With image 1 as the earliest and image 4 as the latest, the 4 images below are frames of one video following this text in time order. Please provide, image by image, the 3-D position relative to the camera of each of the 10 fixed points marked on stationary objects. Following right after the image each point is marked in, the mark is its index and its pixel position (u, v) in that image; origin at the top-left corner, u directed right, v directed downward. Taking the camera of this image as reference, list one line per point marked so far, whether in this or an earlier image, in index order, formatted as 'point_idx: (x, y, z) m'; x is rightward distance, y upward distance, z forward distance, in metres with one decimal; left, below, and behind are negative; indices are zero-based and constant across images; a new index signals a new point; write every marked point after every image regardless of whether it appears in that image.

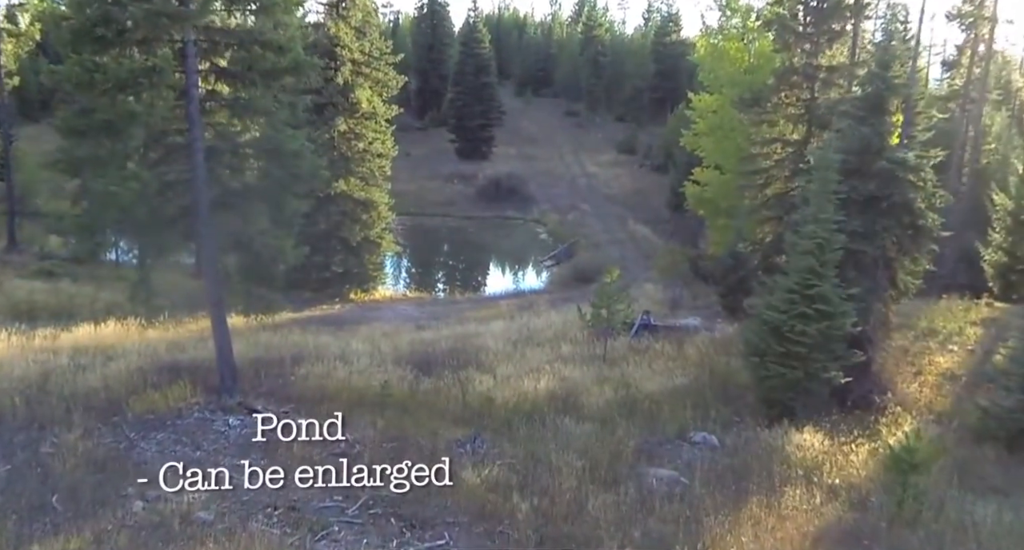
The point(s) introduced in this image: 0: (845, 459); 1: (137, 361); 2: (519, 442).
0: (+4.3, -2.3, +10.9) m
1: (-6.3, -1.4, +14.2) m
2: (+0.1, -2.1, +10.9) m
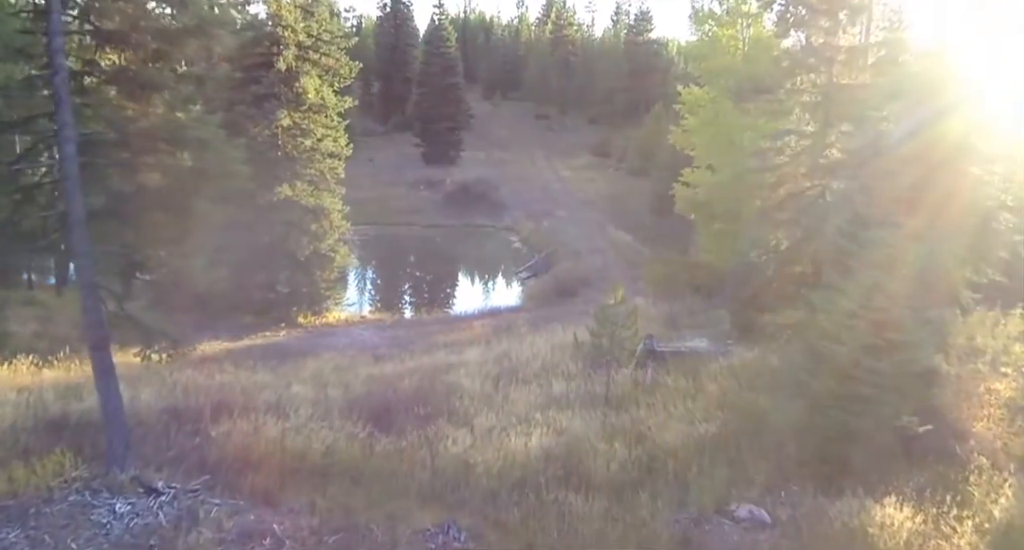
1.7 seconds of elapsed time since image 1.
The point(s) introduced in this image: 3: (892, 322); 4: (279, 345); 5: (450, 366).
0: (+4.1, -2.5, +8.1) m
1: (-6.5, -1.8, +11.0) m
2: (0.0, -2.4, +7.9) m
3: (+4.3, -0.5, +9.7) m
4: (-4.4, -1.3, +16.2) m
5: (-1.0, -1.5, +14.1) m
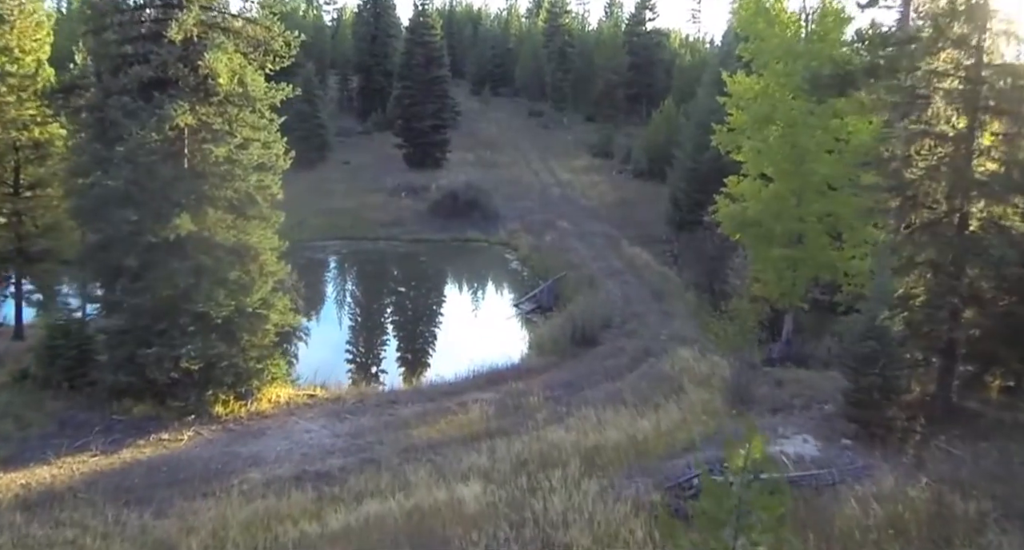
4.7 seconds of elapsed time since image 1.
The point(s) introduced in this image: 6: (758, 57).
0: (+4.5, -3.5, +2.7) m
1: (-6.2, -2.9, +5.4) m
2: (+0.3, -3.4, +2.5) m
3: (+4.6, -1.5, +4.3) m
4: (-4.2, -2.3, +10.7) m
5: (-0.8, -2.5, +8.6) m
6: (+5.6, +5.0, +19.4) m
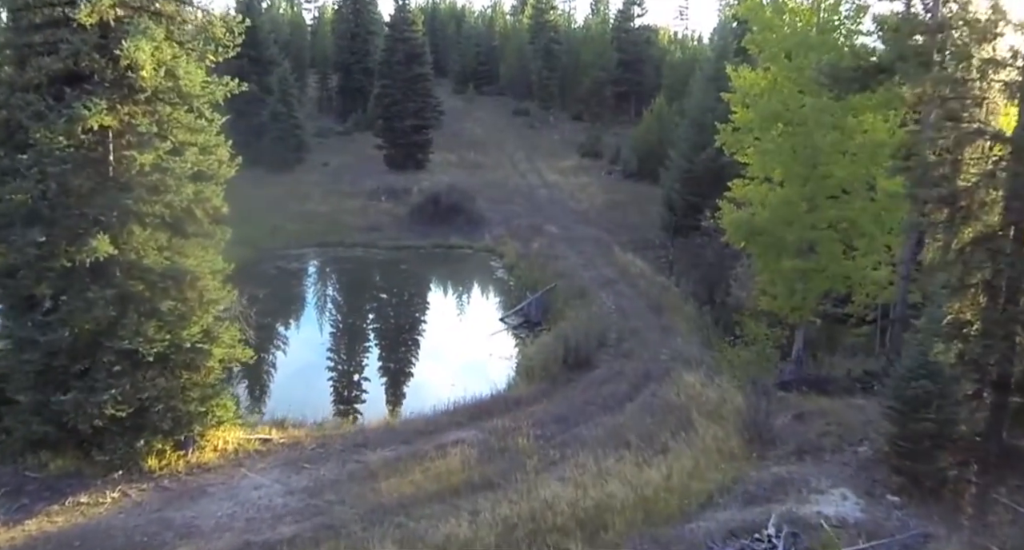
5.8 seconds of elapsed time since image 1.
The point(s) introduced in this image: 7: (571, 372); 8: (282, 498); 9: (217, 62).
0: (+4.5, -3.8, +1.0) m
1: (-6.2, -3.2, +3.5) m
2: (+0.3, -3.7, +0.7) m
3: (+4.6, -1.8, +2.6) m
4: (-4.4, -2.7, +8.8) m
5: (-0.9, -2.8, +6.8) m
6: (+5.3, +4.7, +17.7) m
7: (+1.2, -1.9, +17.3) m
8: (-2.7, -2.6, +10.2) m
9: (-4.6, +3.3, +13.4) m
